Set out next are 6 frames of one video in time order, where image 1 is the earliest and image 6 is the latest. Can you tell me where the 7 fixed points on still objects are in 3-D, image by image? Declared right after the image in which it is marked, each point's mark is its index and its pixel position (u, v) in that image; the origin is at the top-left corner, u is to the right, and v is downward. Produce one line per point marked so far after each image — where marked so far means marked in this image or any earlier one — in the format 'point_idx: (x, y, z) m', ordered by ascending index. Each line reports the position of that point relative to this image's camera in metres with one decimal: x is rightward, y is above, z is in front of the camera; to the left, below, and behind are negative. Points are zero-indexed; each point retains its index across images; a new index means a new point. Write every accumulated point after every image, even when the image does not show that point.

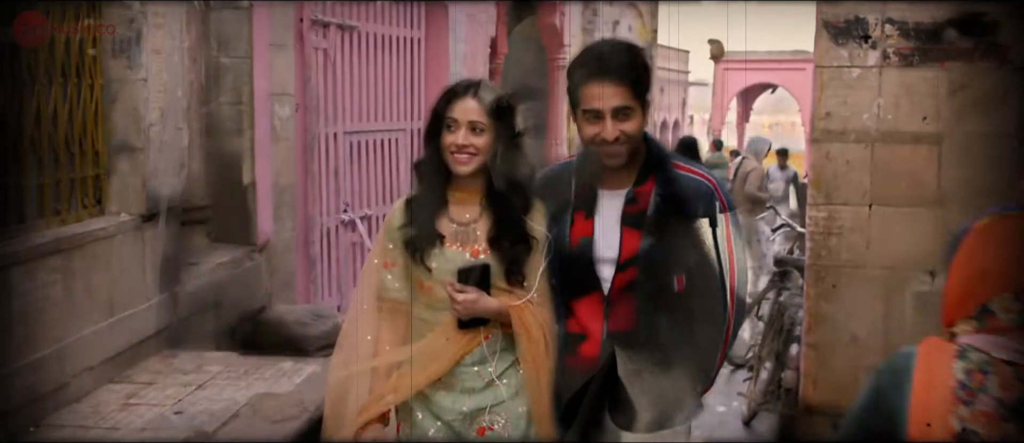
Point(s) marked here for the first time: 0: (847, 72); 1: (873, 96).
0: (+0.9, +0.4, +3.1) m
1: (+0.9, +0.3, +3.0) m
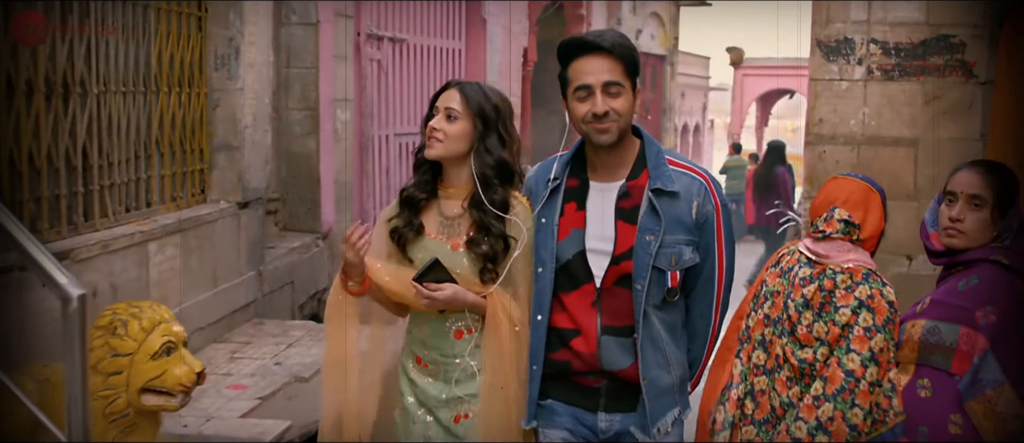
0: (+1.0, +0.4, +3.7) m
1: (+1.1, +0.4, +3.7) m
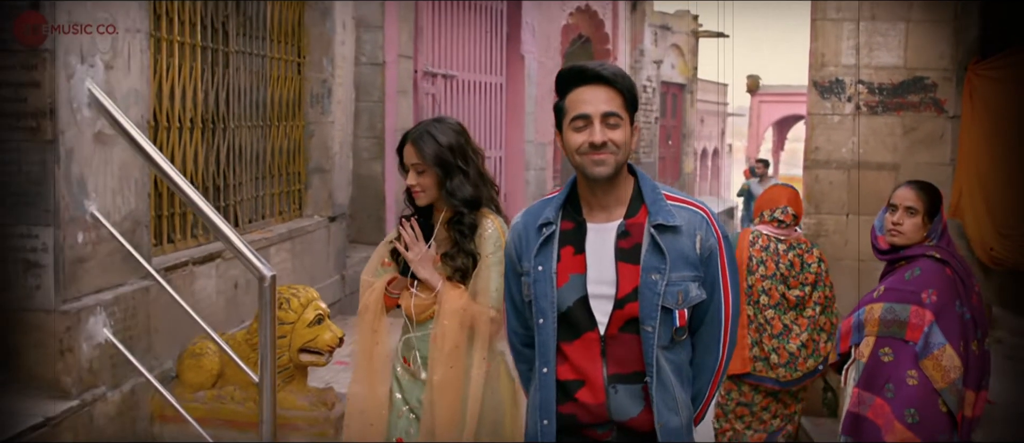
0: (+1.2, +0.4, +4.5) m
1: (+1.2, +0.3, +4.5) m
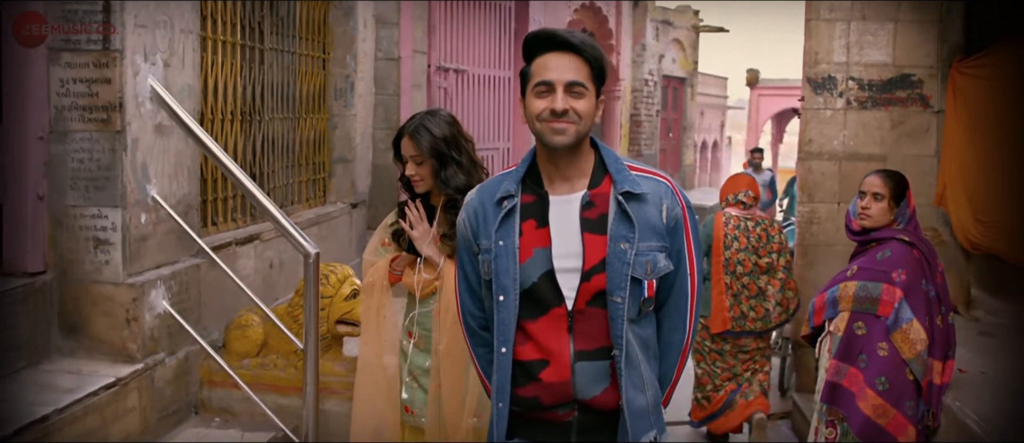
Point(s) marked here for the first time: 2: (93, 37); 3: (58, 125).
0: (+1.2, +0.4, +4.9) m
1: (+1.3, +0.4, +4.8) m
2: (-1.1, +0.5, +3.4) m
3: (-1.2, +0.3, +3.4) m
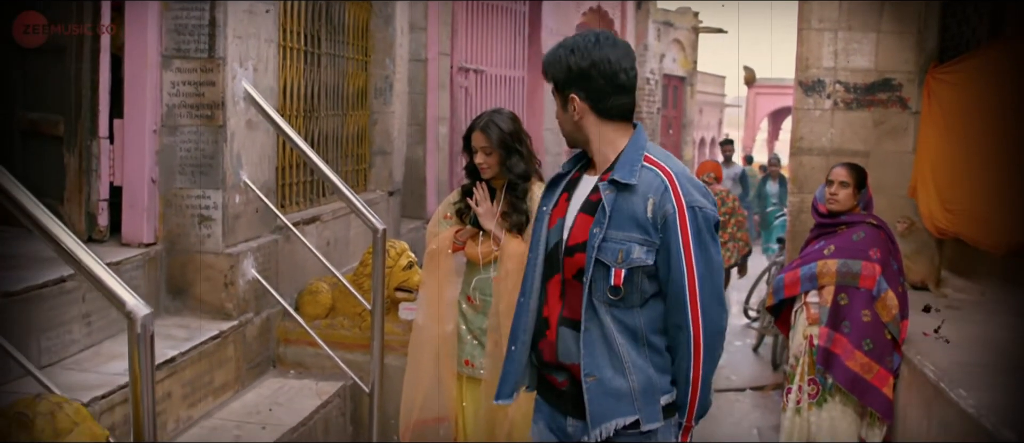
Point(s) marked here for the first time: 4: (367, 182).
0: (+1.3, +0.5, +5.5) m
1: (+1.4, +0.4, +5.5) m
2: (-1.0, +0.6, +4.0) m
3: (-1.1, +0.3, +4.1) m
4: (-0.7, +0.2, +6.0) m
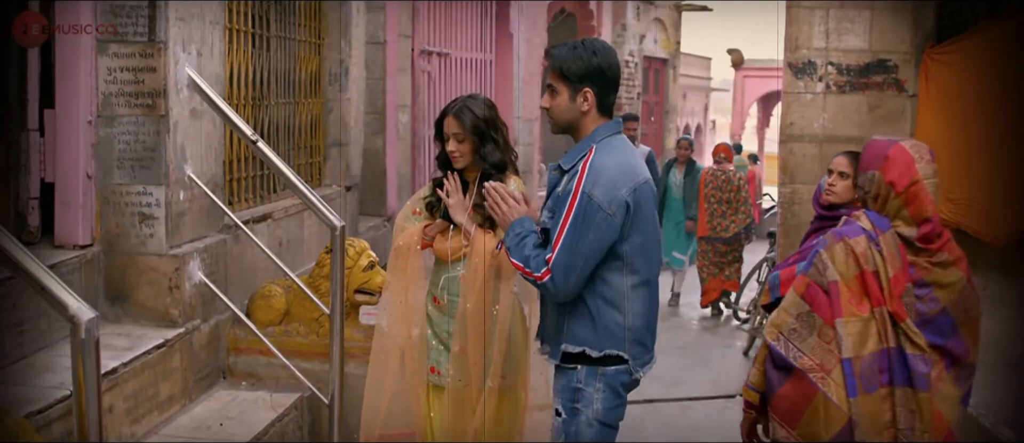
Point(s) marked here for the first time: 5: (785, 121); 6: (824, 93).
0: (+1.2, +0.5, +5.2) m
1: (+1.3, +0.5, +5.2) m
2: (-1.1, +0.6, +3.7) m
3: (-1.2, +0.3, +3.7) m
4: (-0.8, +0.2, +5.7) m
5: (+1.2, +0.4, +5.2) m
6: (+1.3, +0.5, +5.2) m
